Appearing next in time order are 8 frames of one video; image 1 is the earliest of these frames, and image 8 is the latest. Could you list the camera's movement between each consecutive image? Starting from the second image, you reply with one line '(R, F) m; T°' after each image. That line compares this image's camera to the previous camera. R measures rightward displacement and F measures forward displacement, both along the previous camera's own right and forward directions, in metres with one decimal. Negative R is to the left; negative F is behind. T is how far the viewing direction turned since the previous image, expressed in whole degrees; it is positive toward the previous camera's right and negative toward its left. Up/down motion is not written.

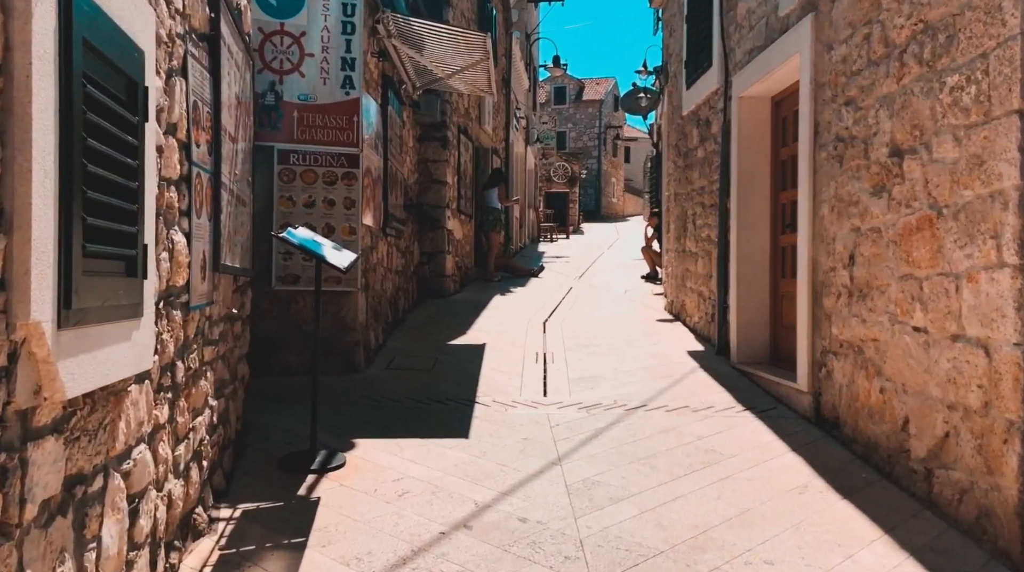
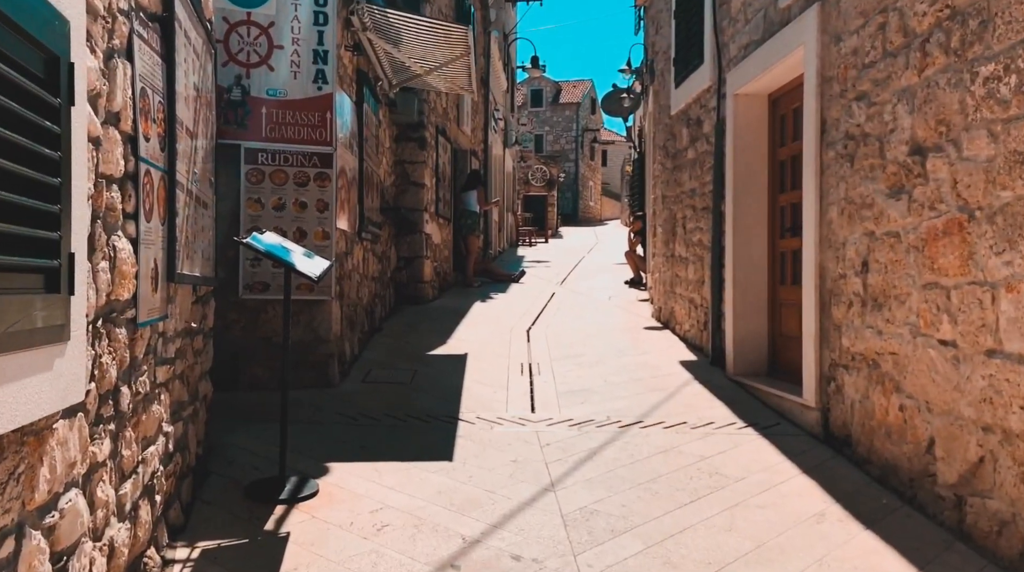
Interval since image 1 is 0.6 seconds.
(-0.1, +0.3) m; +2°
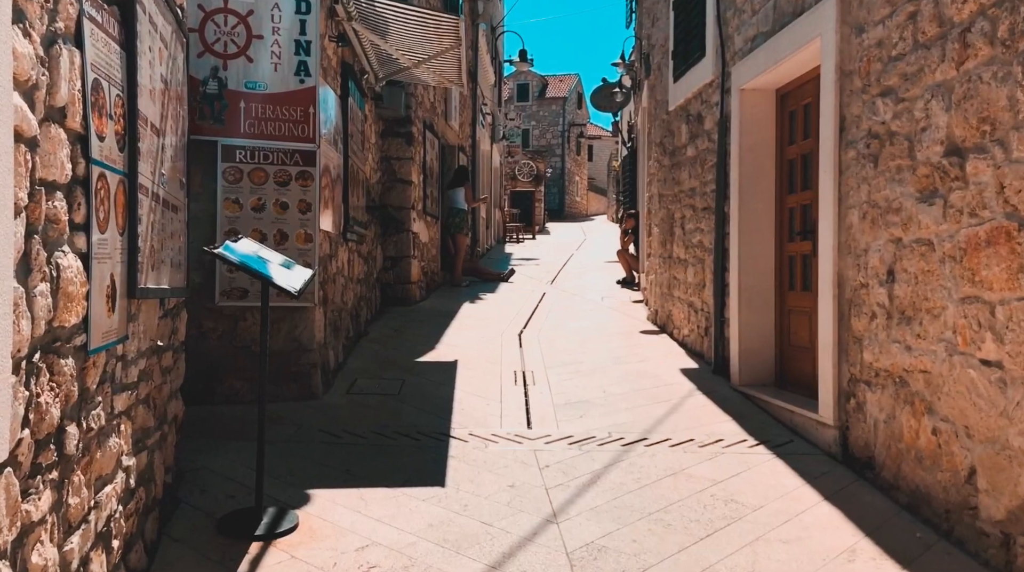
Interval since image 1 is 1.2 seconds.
(-0.1, +0.3) m; +1°
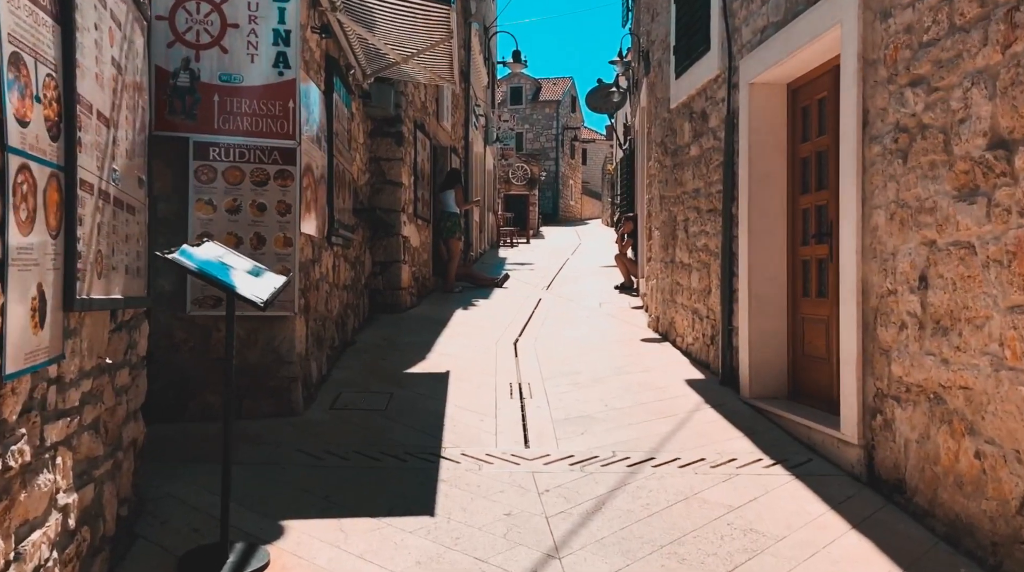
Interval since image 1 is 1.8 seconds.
(0.0, +0.3) m; 0°
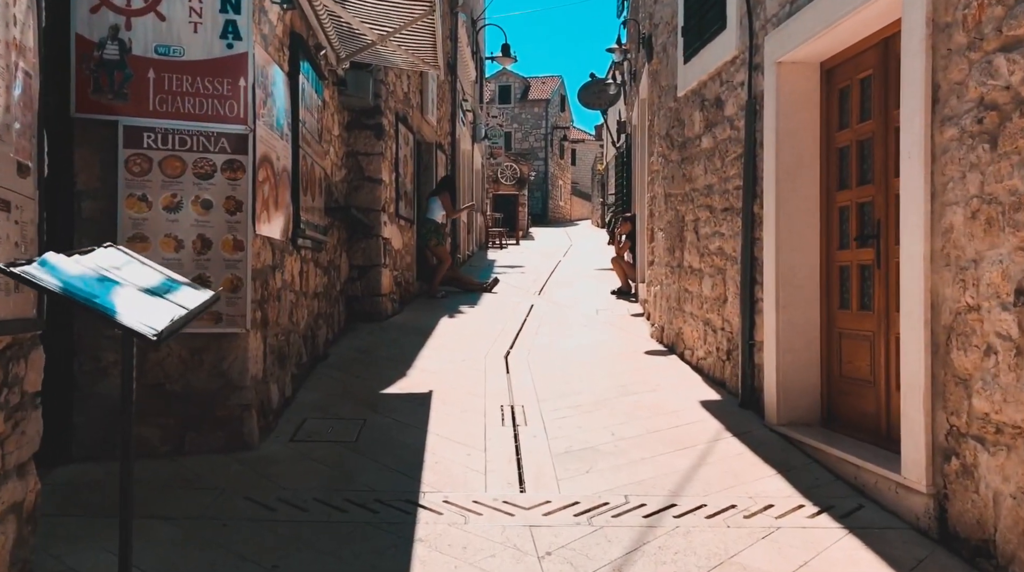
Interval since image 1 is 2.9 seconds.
(0.0, +0.7) m; +1°
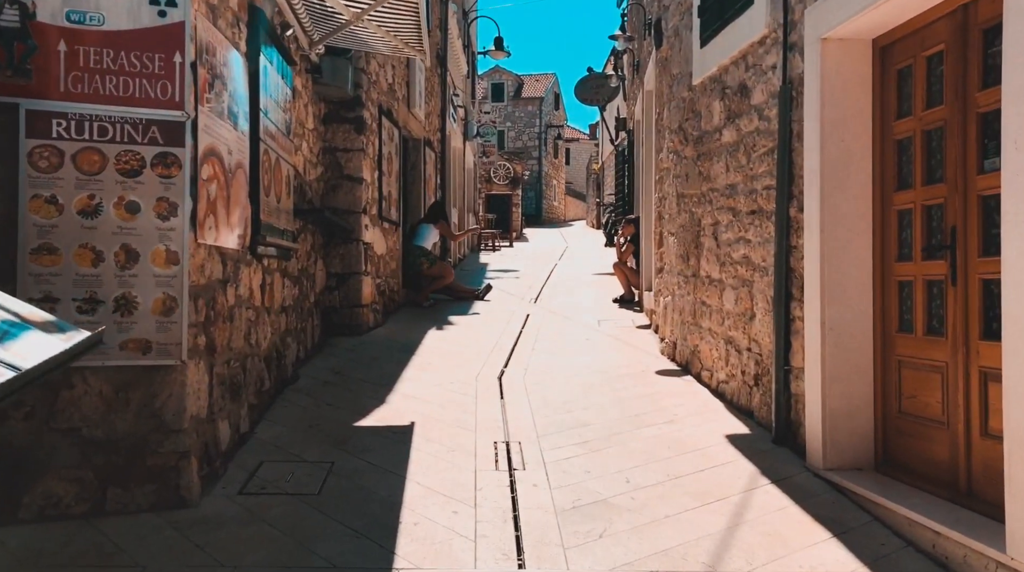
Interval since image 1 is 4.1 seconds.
(0.0, +0.7) m; +1°
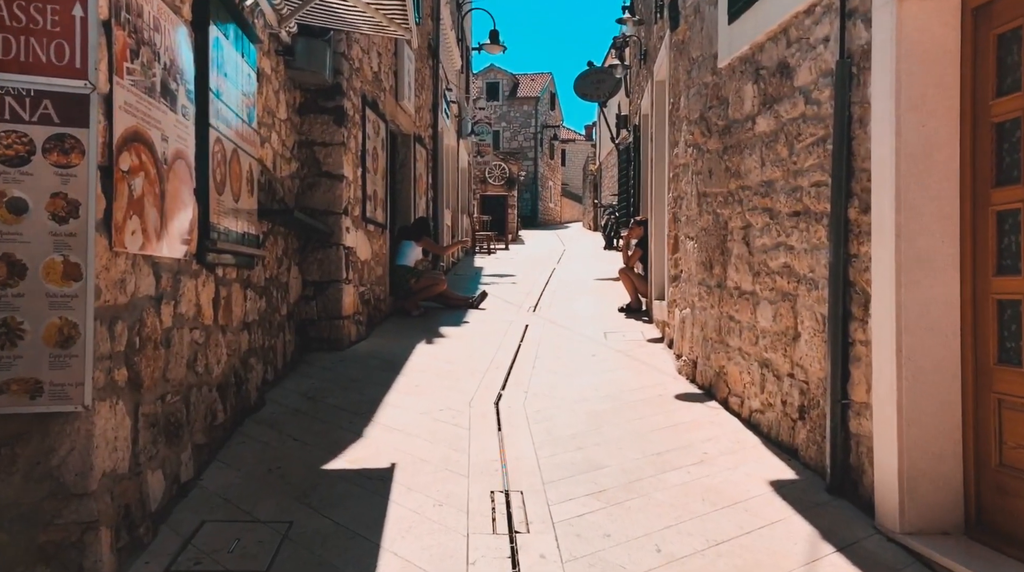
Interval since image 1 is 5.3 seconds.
(0.0, +0.7) m; 0°
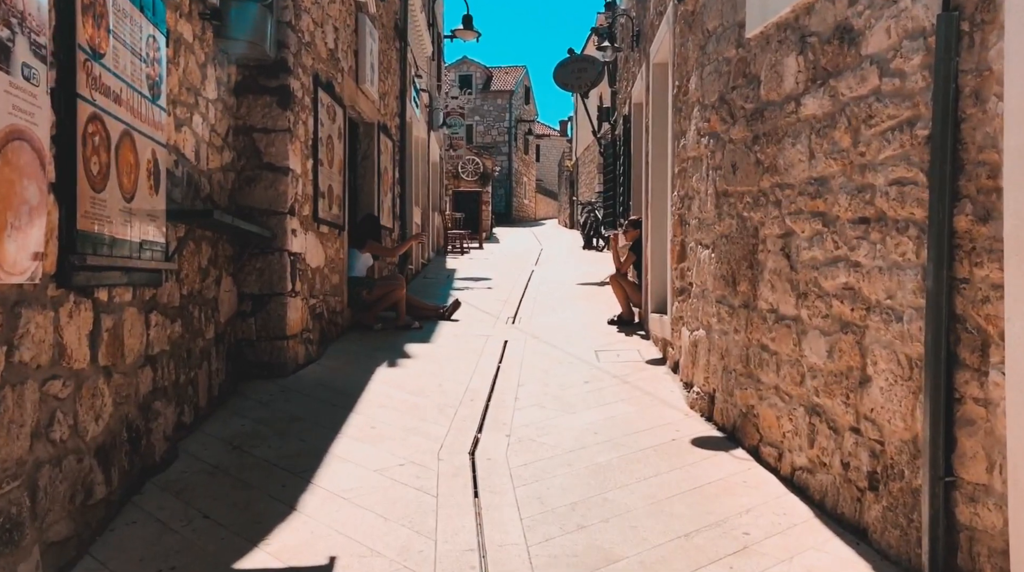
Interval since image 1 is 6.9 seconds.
(0.0, +1.0) m; +2°
